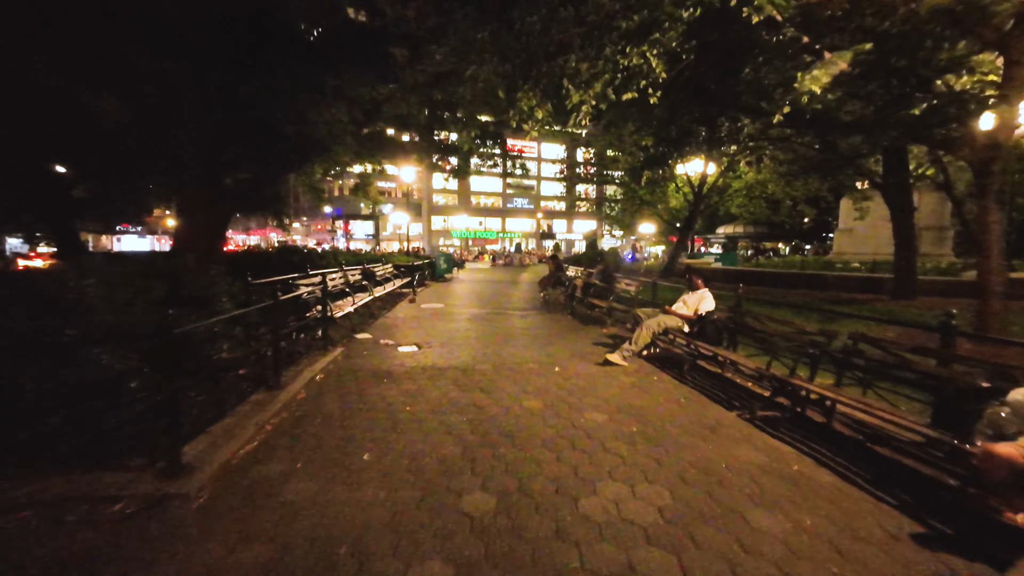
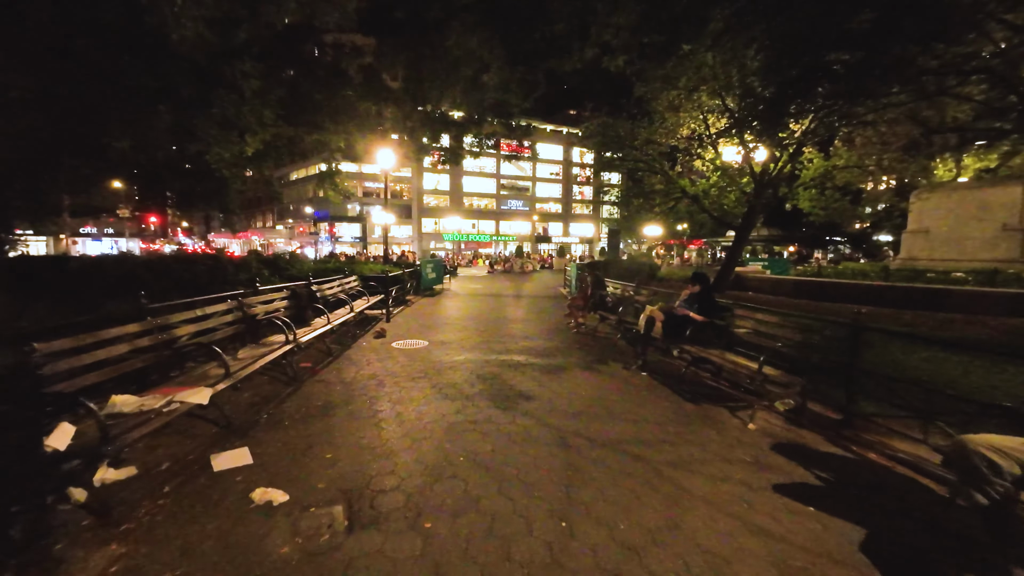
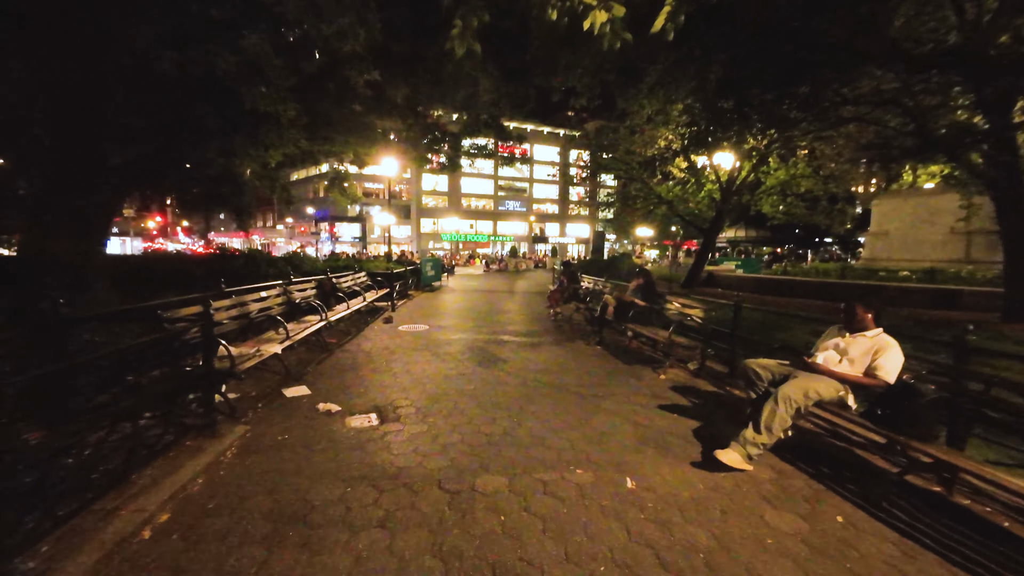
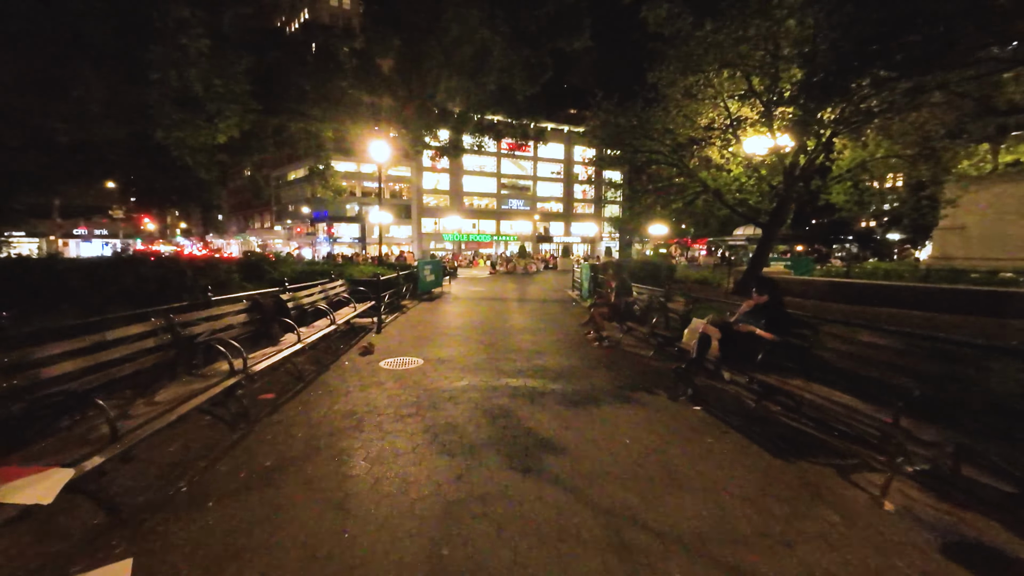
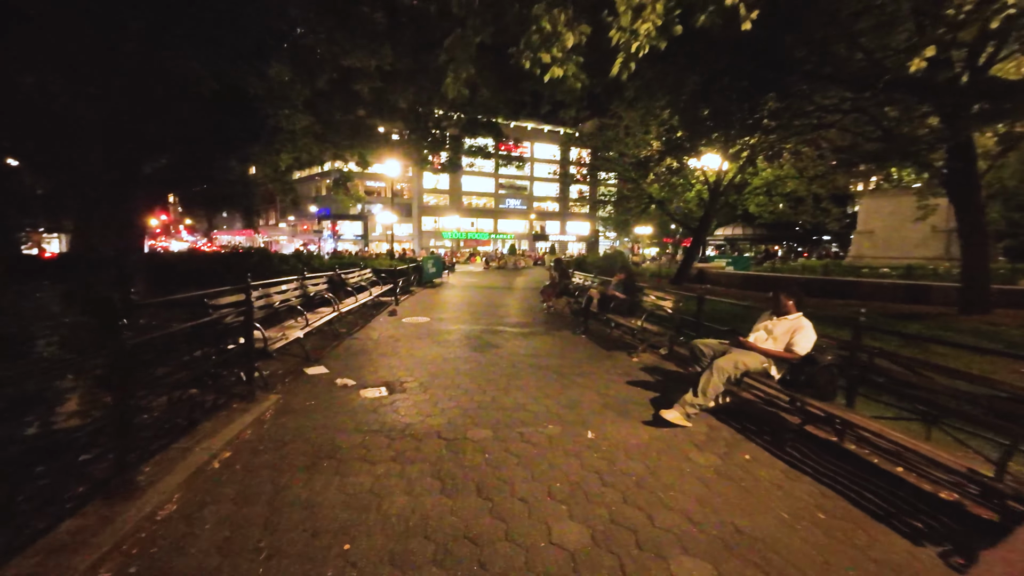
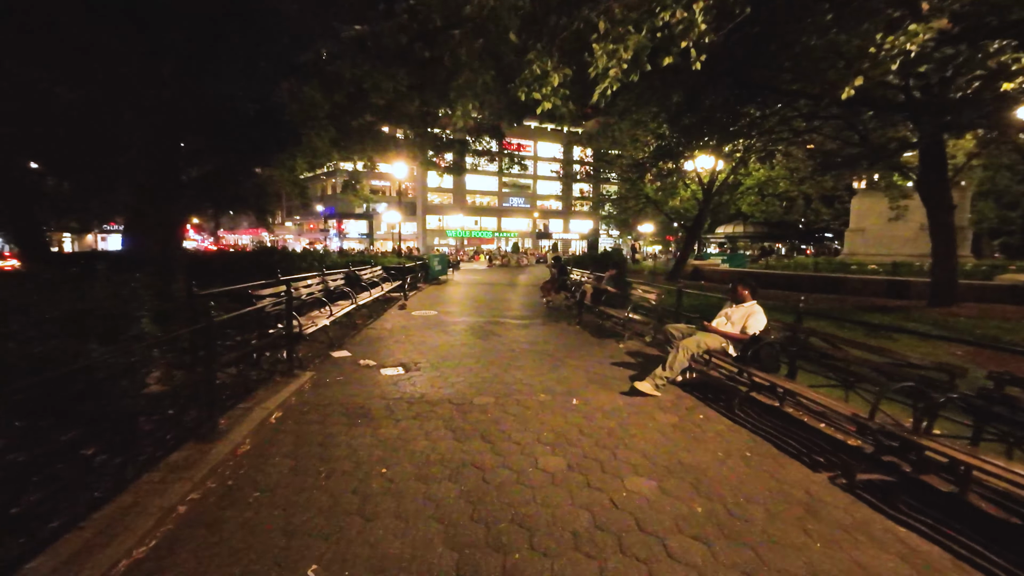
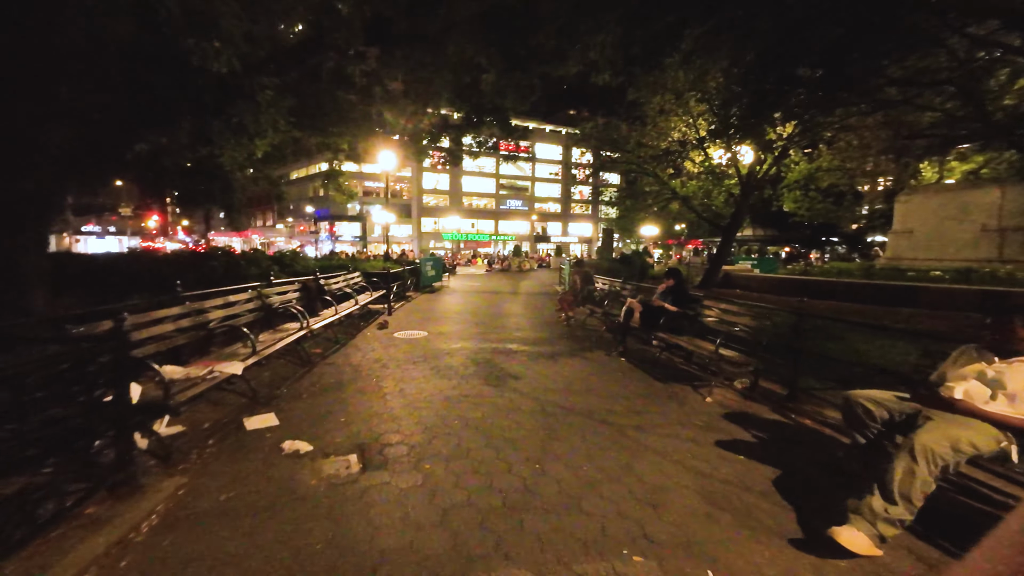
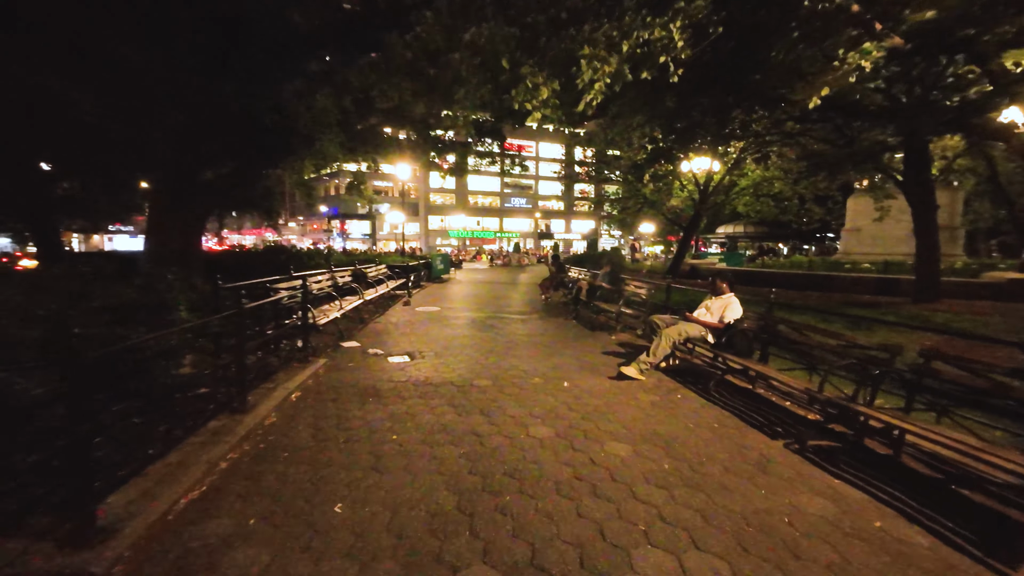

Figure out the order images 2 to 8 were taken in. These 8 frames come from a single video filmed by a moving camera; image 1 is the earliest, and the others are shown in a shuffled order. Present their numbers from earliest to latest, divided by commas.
8, 6, 5, 3, 7, 2, 4
